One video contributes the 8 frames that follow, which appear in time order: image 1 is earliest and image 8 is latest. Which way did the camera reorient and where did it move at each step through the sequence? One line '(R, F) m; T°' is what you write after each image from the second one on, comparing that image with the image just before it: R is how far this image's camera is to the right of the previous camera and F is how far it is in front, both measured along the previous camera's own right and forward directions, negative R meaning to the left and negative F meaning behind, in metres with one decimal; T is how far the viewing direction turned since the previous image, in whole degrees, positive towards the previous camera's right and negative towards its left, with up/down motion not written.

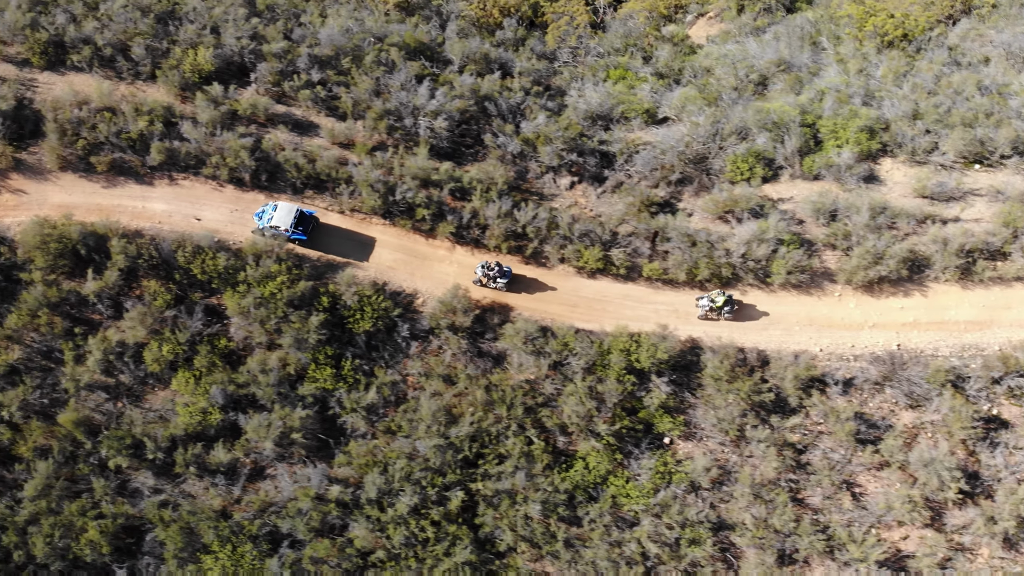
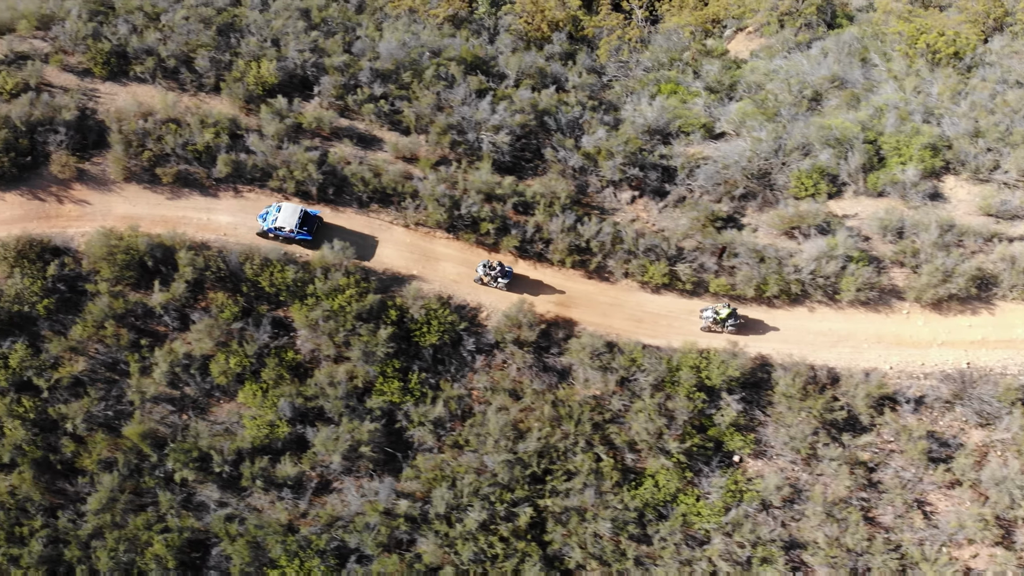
(-2.1, +0.1) m; 0°
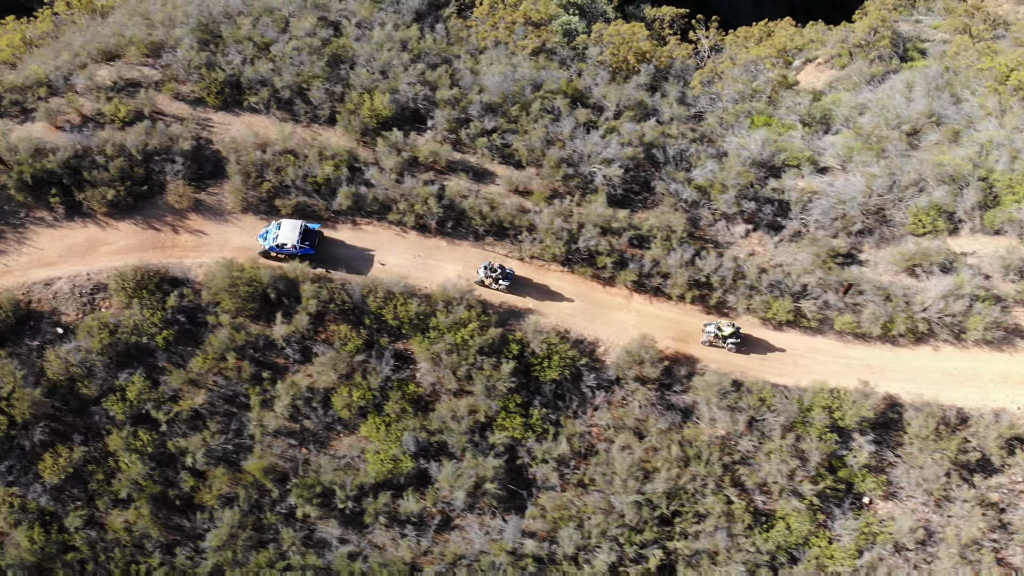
(-4.0, +0.2) m; 0°
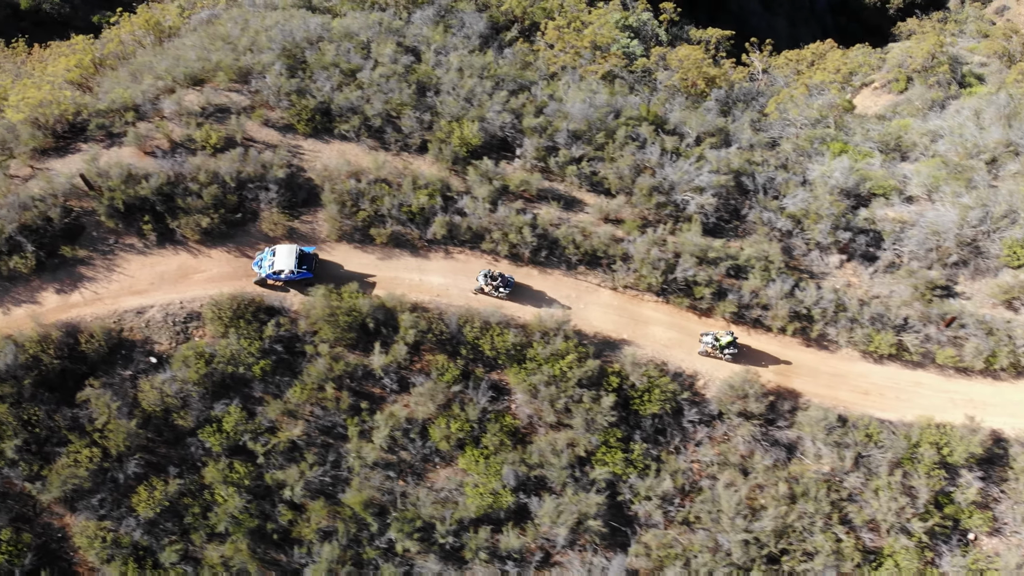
(-3.2, +0.3) m; 0°
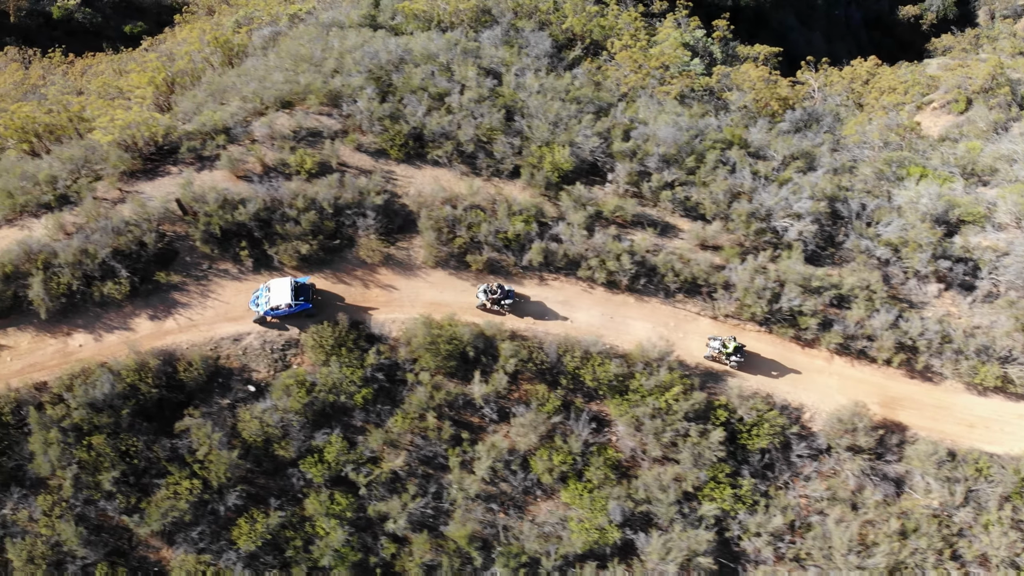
(-3.3, +0.3) m; 0°
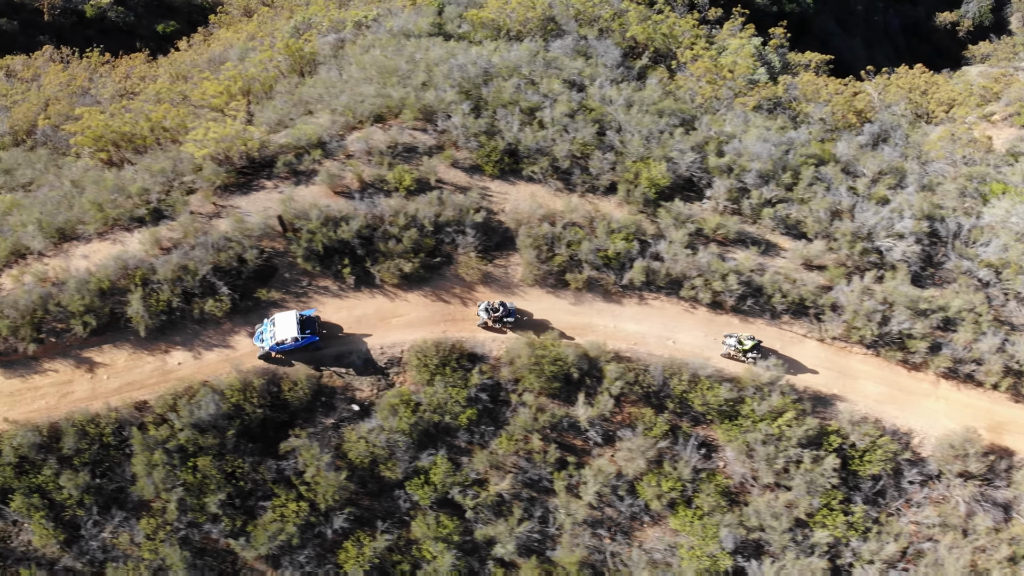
(-3.3, +0.4) m; 0°
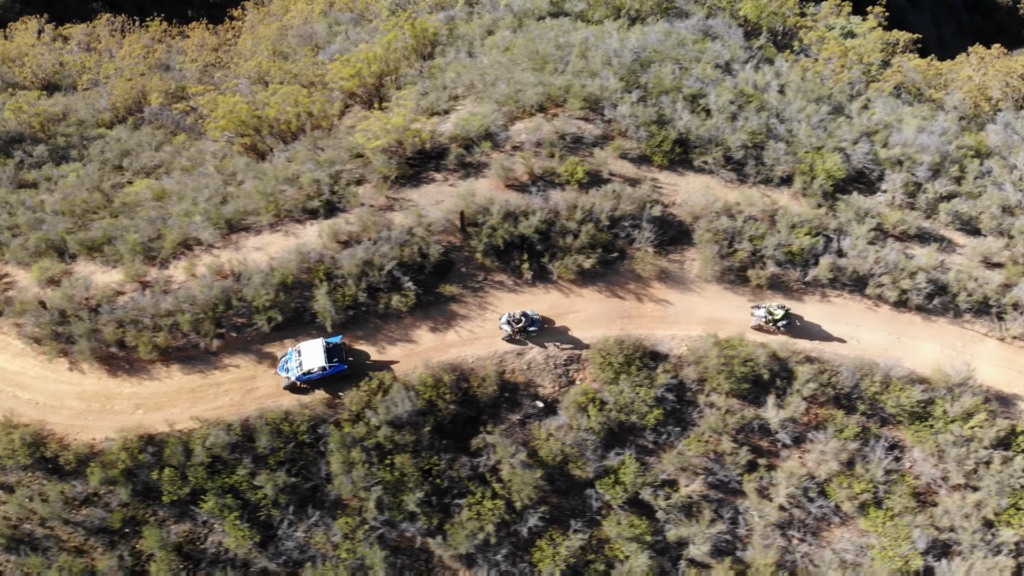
(-5.8, +0.5) m; +1°
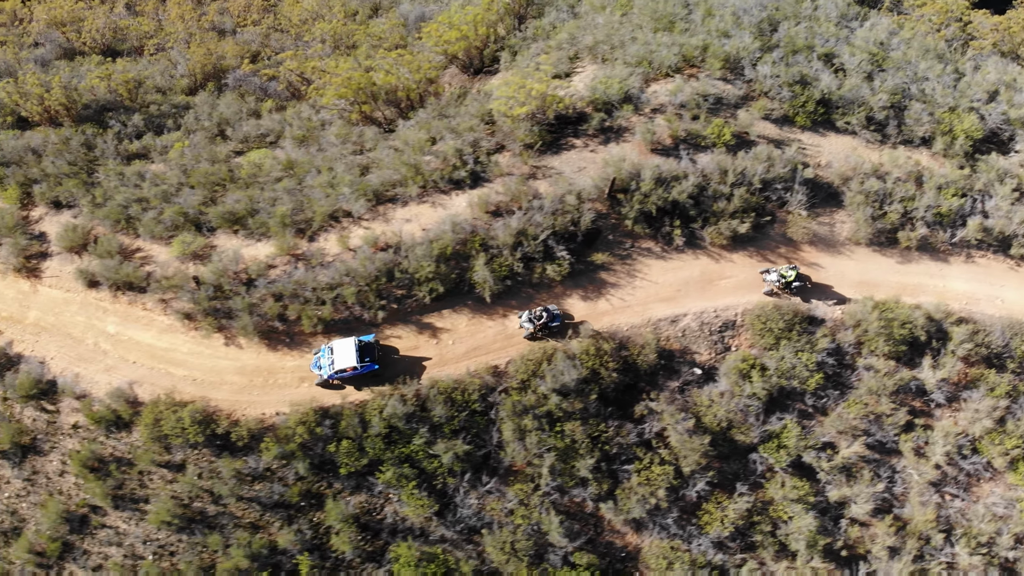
(-5.2, +0.1) m; +1°
